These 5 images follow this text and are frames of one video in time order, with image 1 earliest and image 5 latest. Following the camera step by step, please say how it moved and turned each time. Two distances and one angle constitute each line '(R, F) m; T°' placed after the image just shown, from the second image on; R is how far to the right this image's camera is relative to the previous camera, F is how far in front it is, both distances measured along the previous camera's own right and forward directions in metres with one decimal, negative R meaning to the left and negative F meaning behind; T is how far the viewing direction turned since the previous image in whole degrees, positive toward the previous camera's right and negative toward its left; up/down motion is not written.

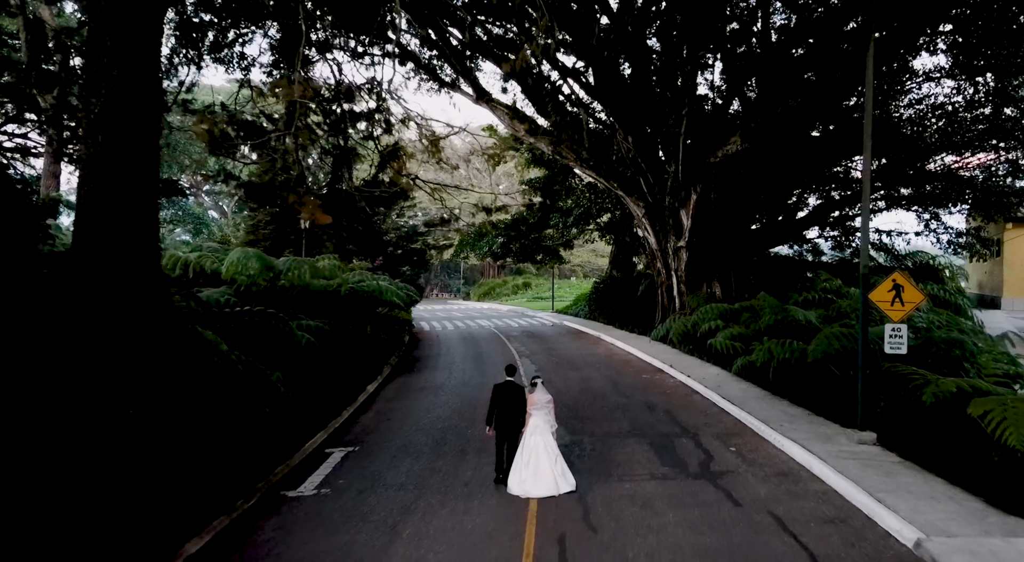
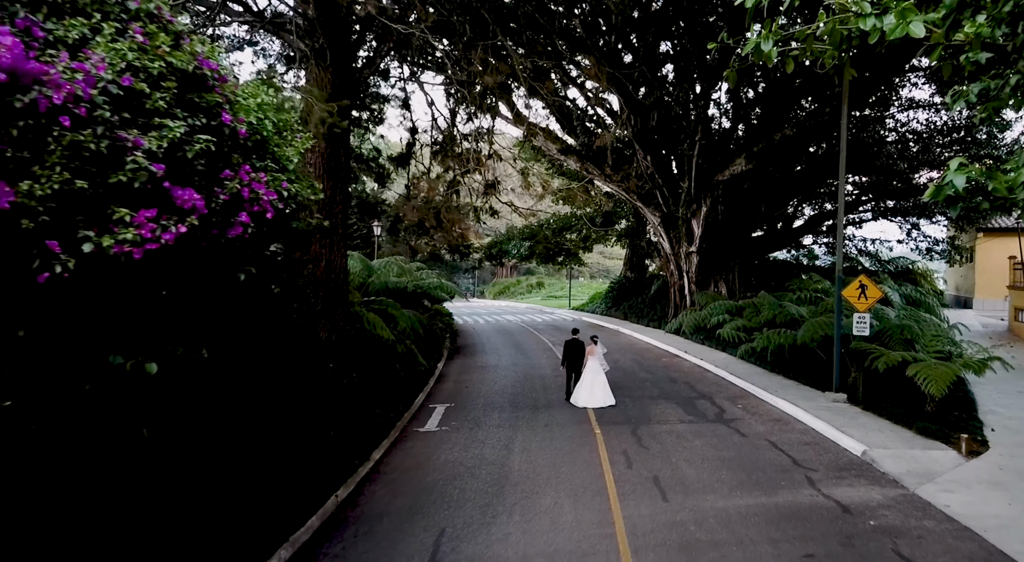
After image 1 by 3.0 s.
(-1.1, -2.6) m; 0°
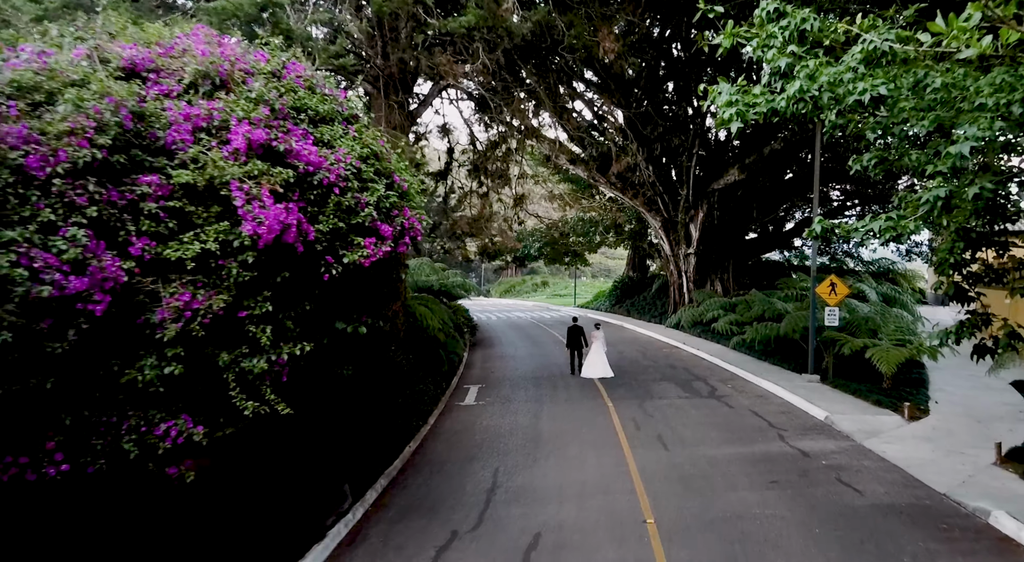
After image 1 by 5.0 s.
(-0.5, -1.9) m; 0°
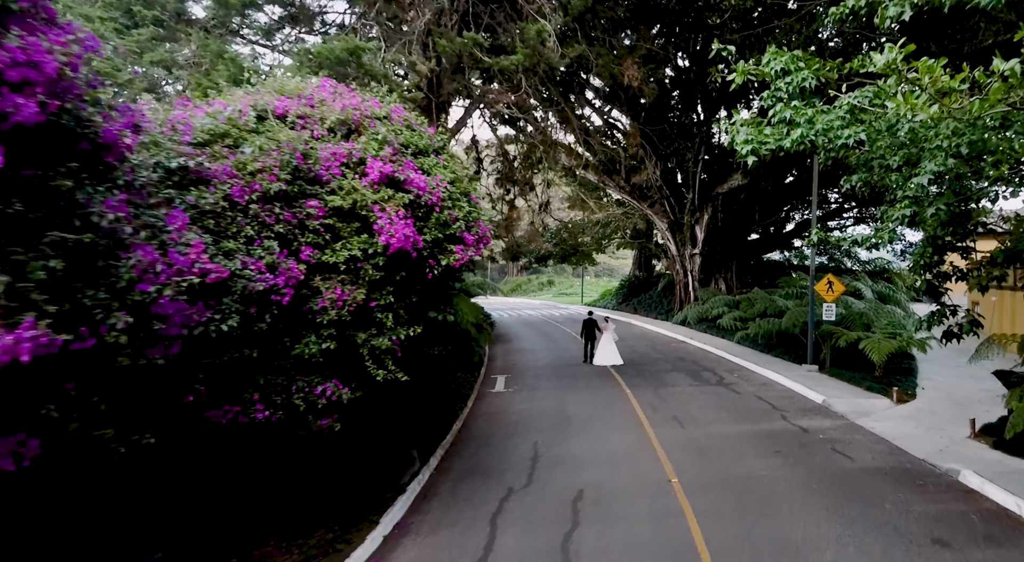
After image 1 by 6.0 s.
(-0.6, -1.2) m; 0°
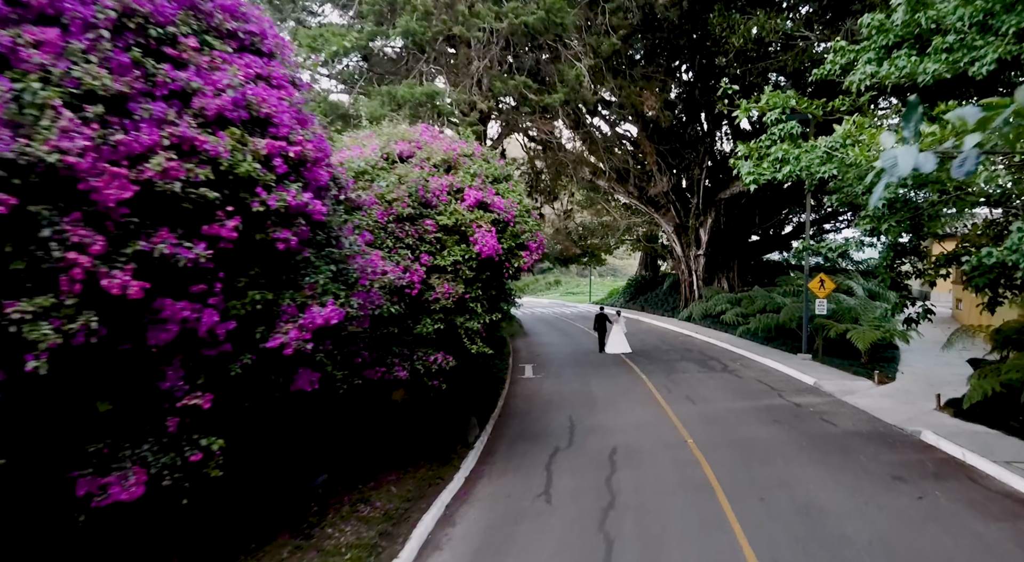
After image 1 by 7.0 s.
(-0.7, -1.7) m; 0°
